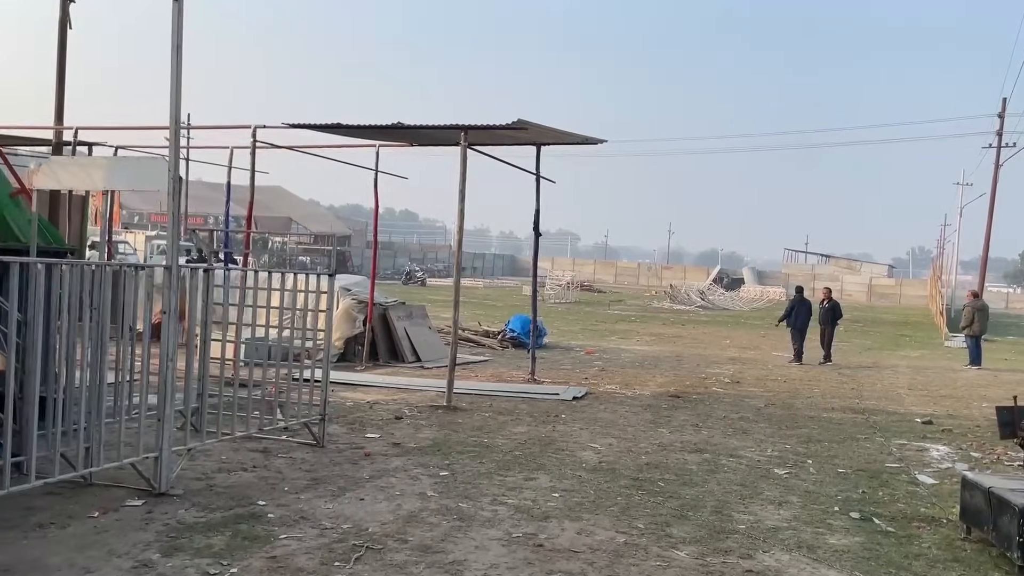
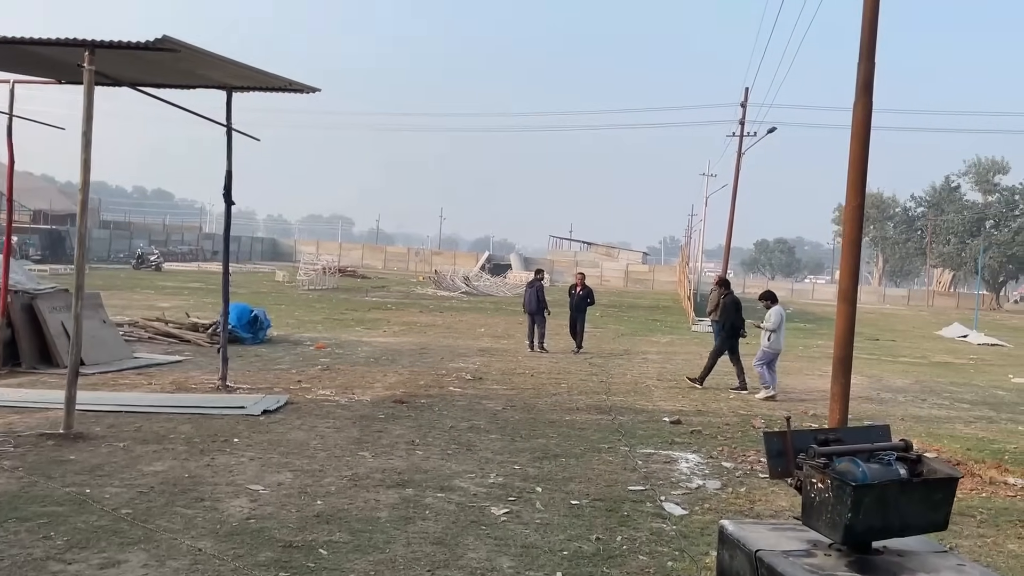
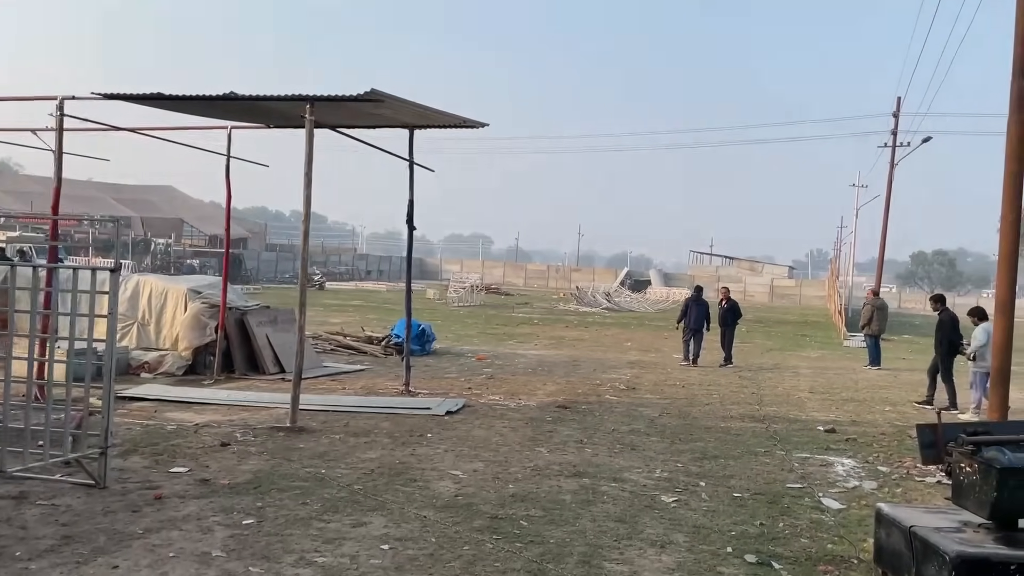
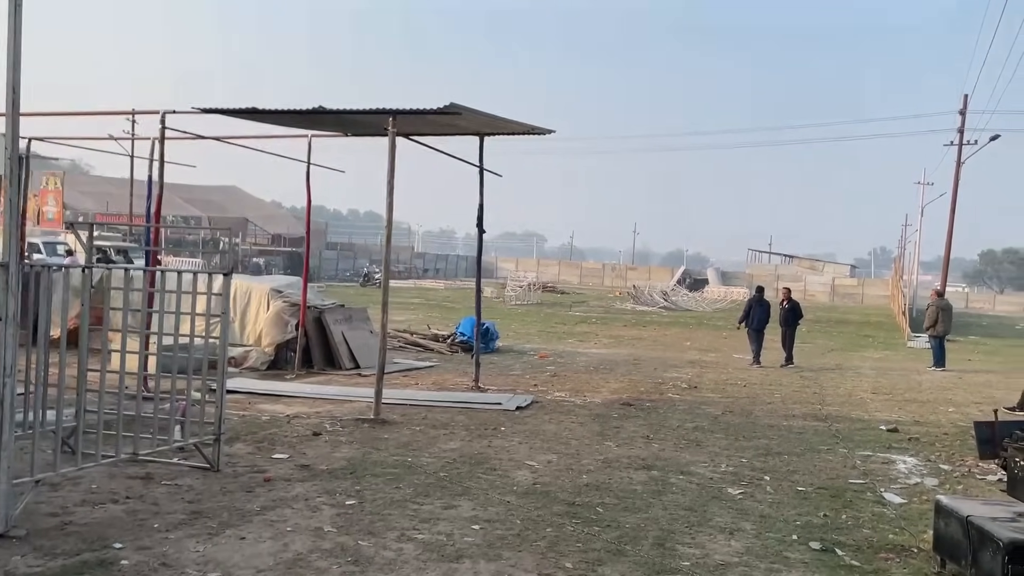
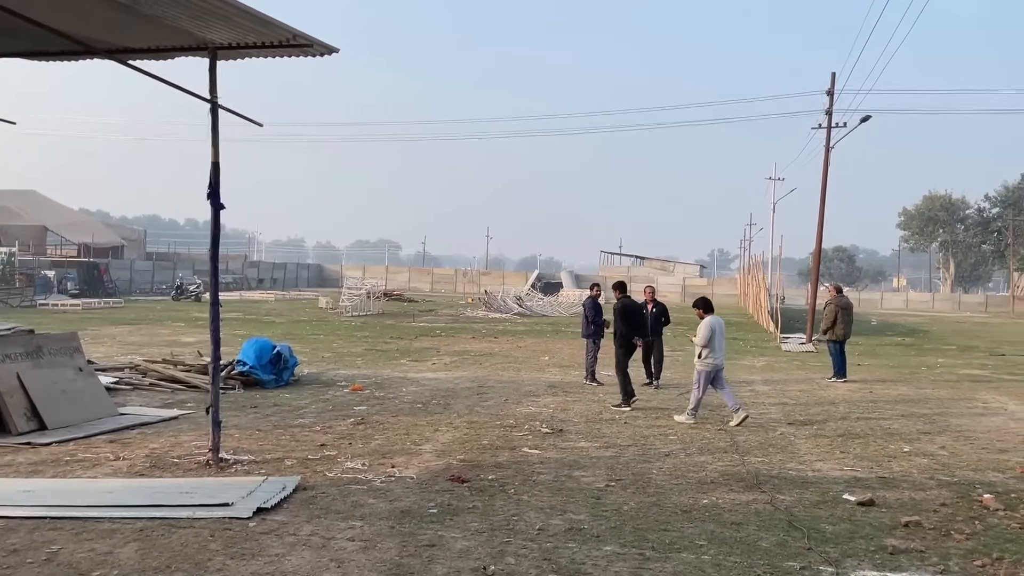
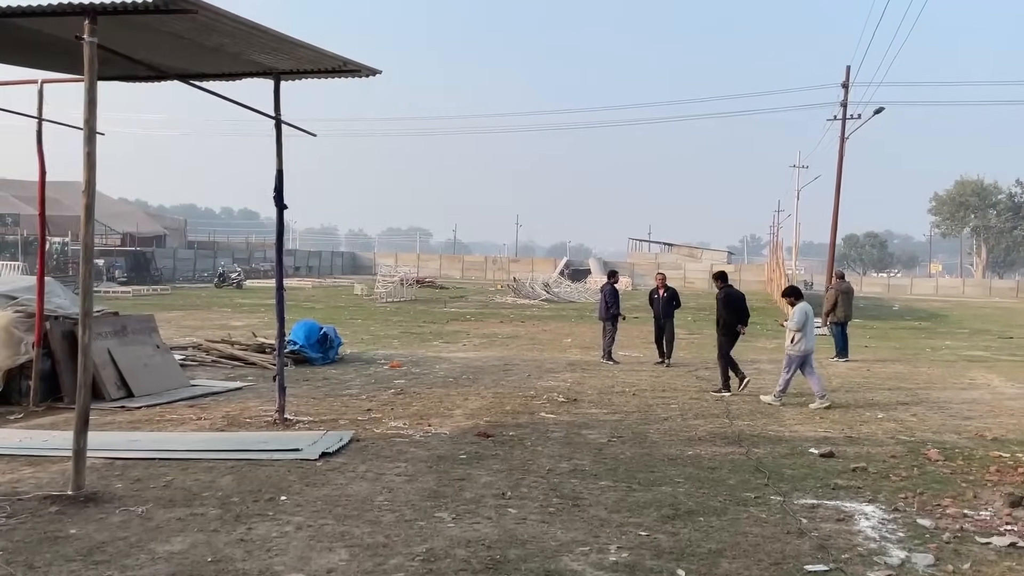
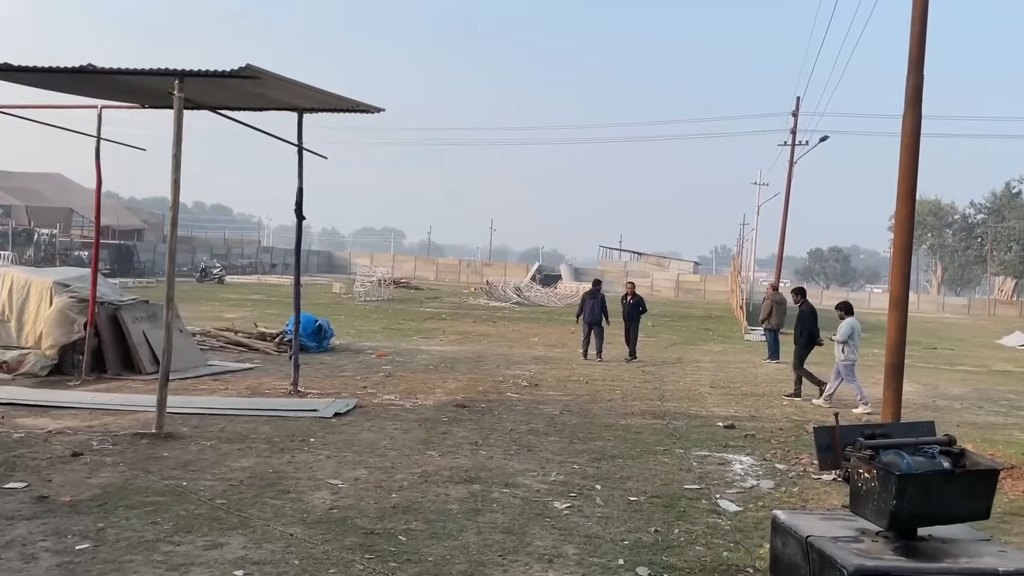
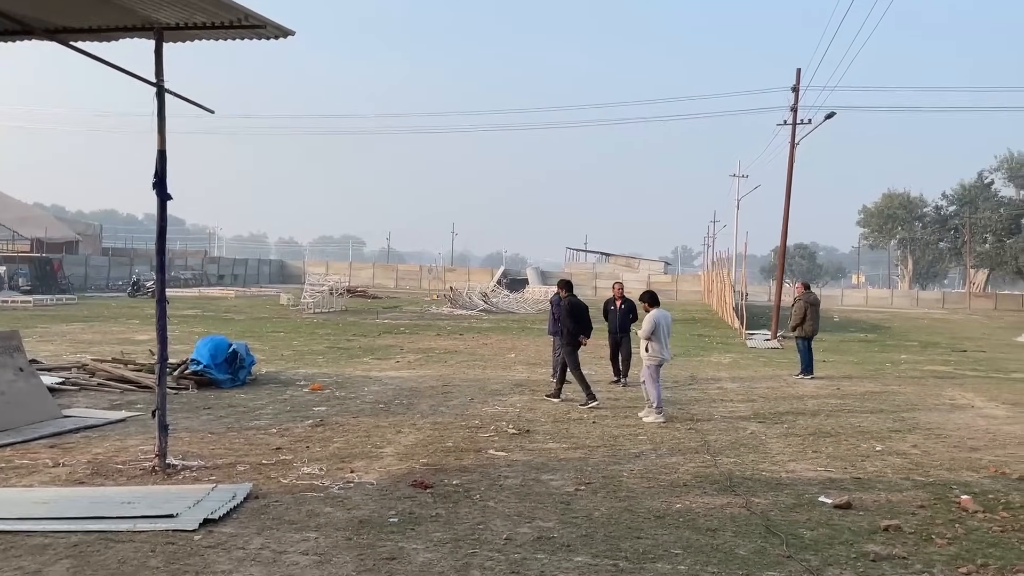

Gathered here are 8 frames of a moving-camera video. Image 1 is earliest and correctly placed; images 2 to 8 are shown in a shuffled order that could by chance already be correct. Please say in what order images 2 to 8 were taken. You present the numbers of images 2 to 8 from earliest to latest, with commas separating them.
4, 3, 7, 2, 6, 5, 8
